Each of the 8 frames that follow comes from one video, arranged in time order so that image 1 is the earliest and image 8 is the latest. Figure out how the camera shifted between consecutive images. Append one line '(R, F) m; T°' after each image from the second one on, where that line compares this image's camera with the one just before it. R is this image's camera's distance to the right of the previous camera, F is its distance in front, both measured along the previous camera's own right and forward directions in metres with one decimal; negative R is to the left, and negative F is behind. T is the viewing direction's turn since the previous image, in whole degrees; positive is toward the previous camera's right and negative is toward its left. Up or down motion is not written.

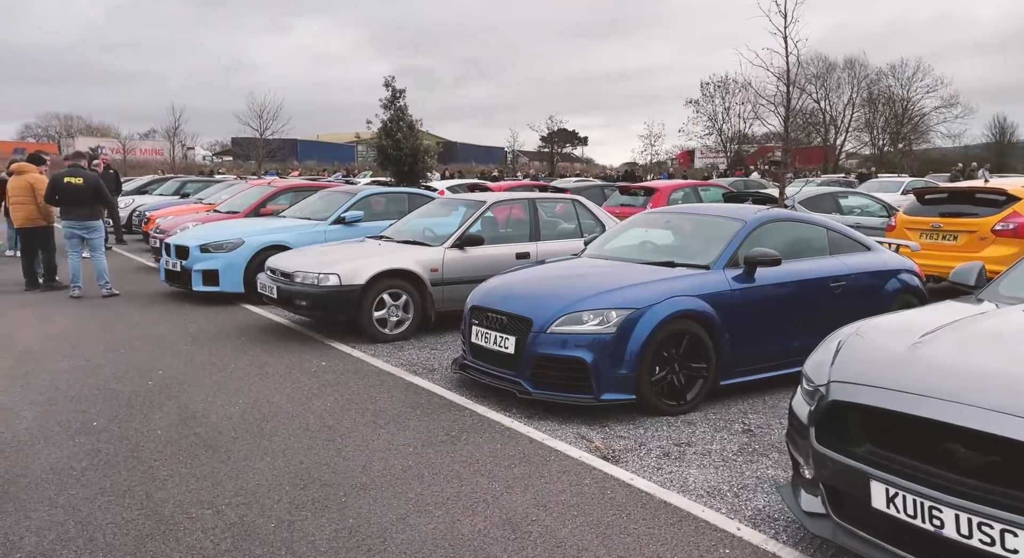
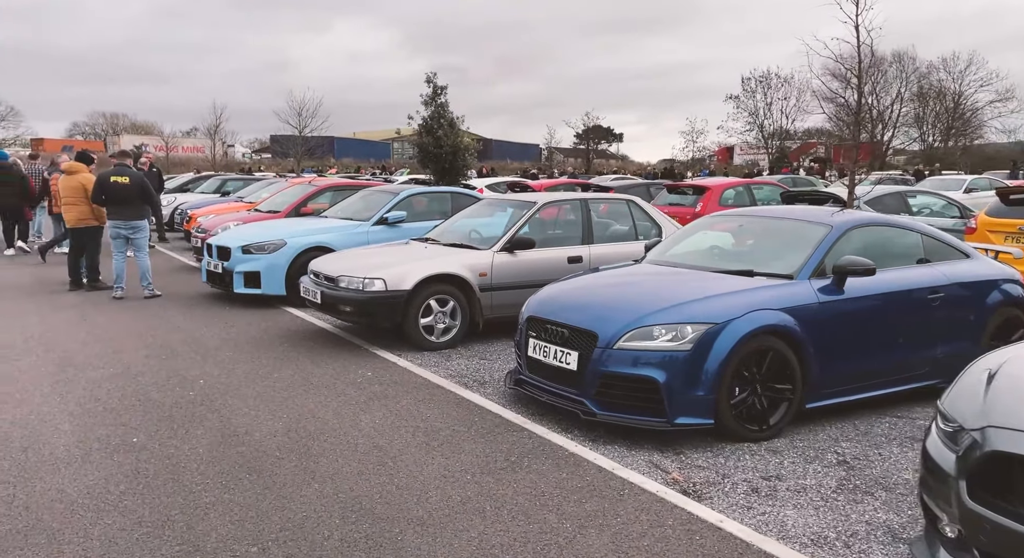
(-0.2, +0.3) m; -3°
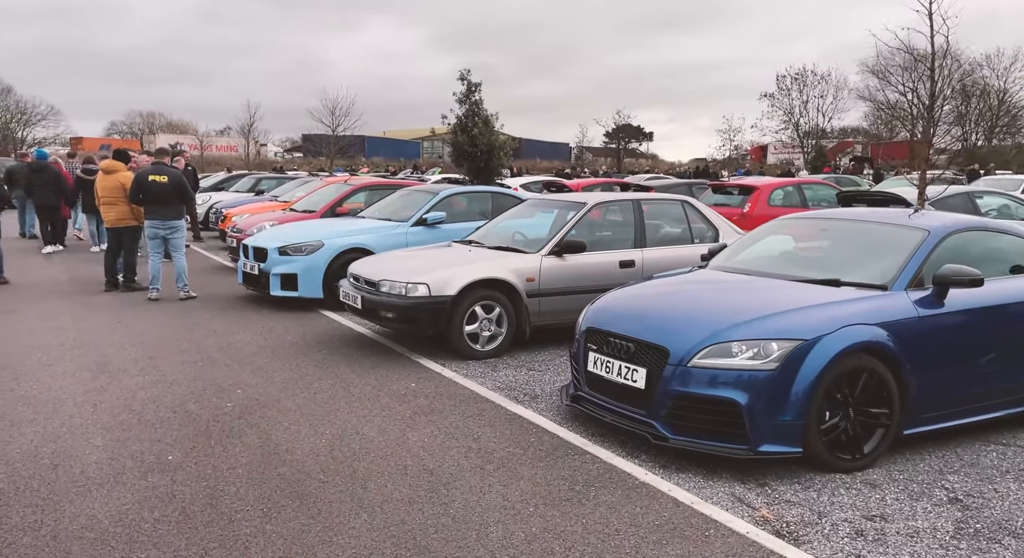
(-0.2, +0.3) m; -2°
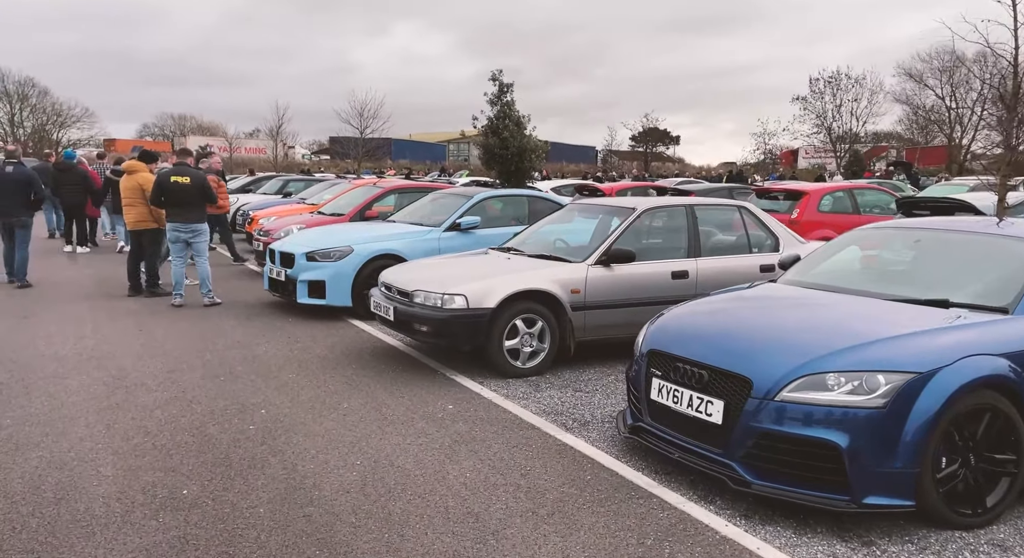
(-0.2, +0.4) m; -2°
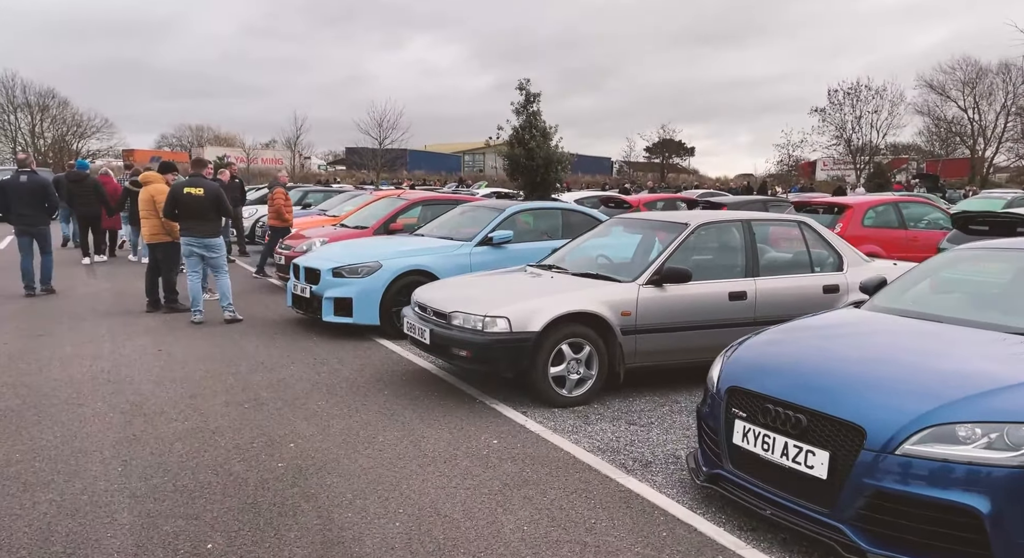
(-0.2, +0.4) m; -1°
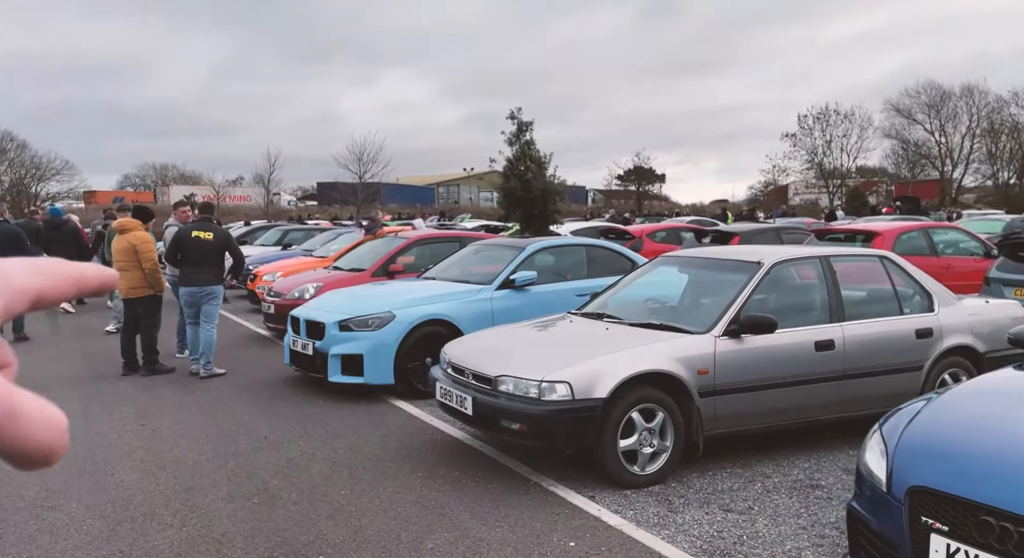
(-0.5, +0.8) m; +2°
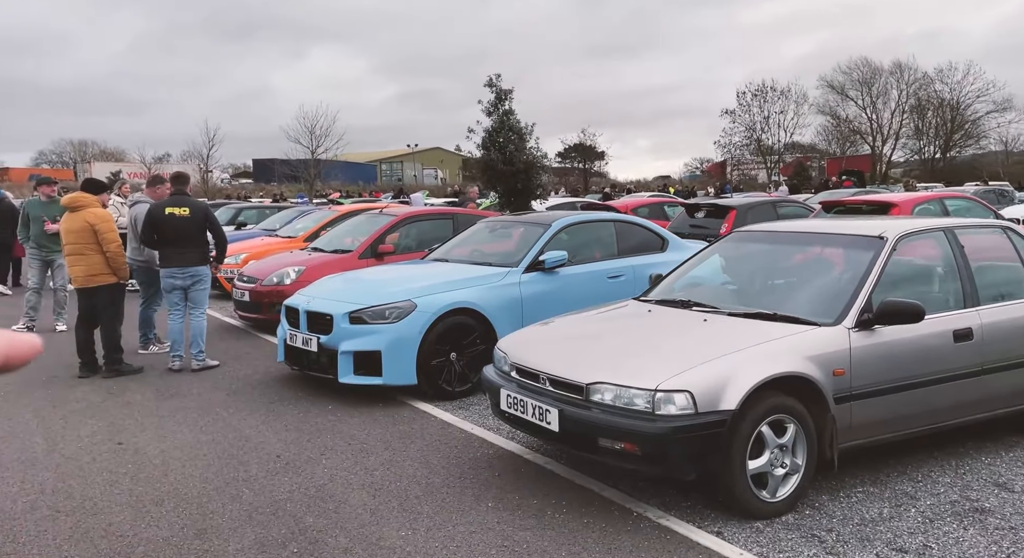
(-0.8, +0.9) m; +5°
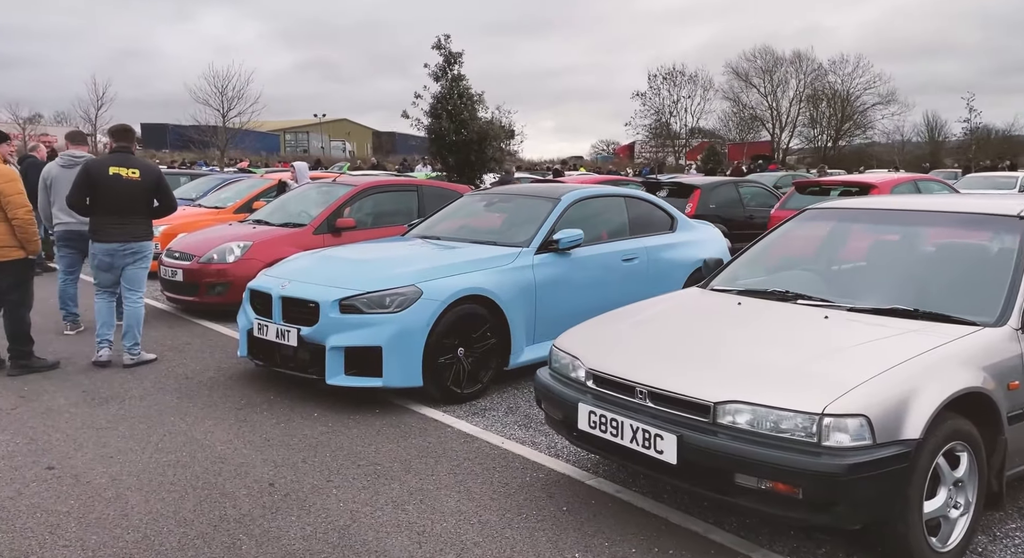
(-0.8, +0.9) m; +7°
